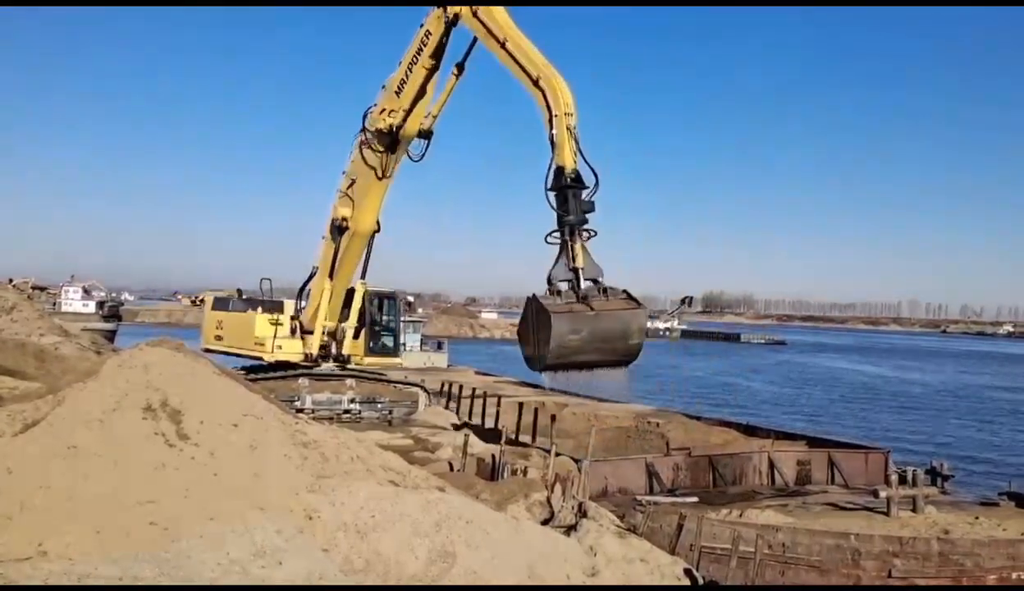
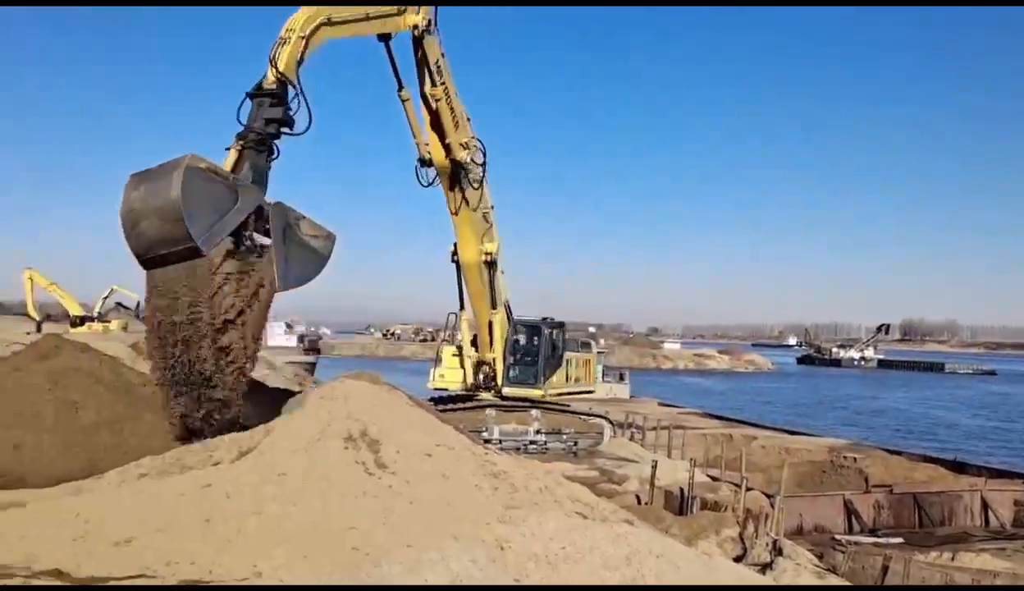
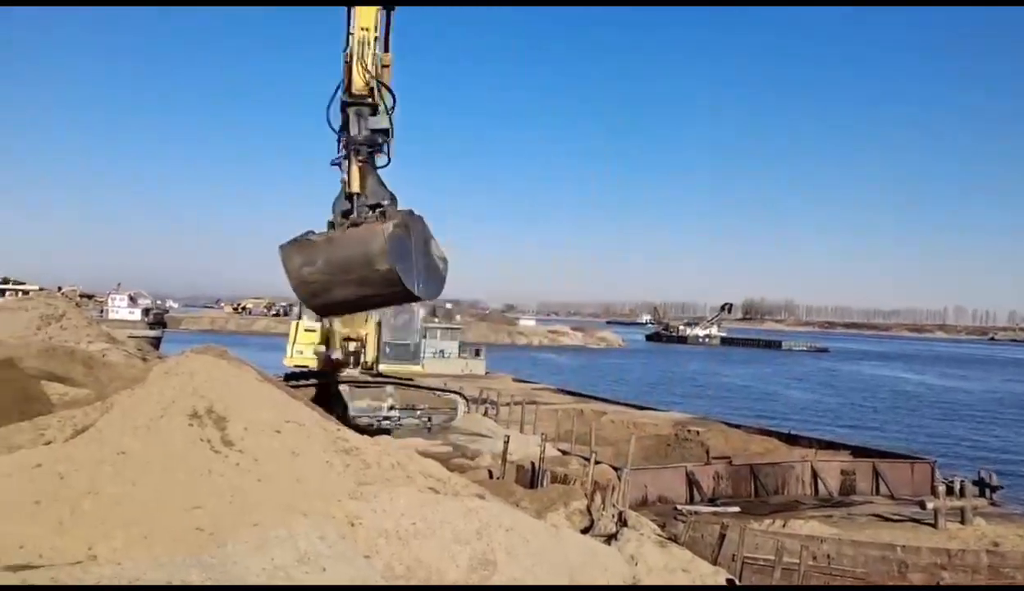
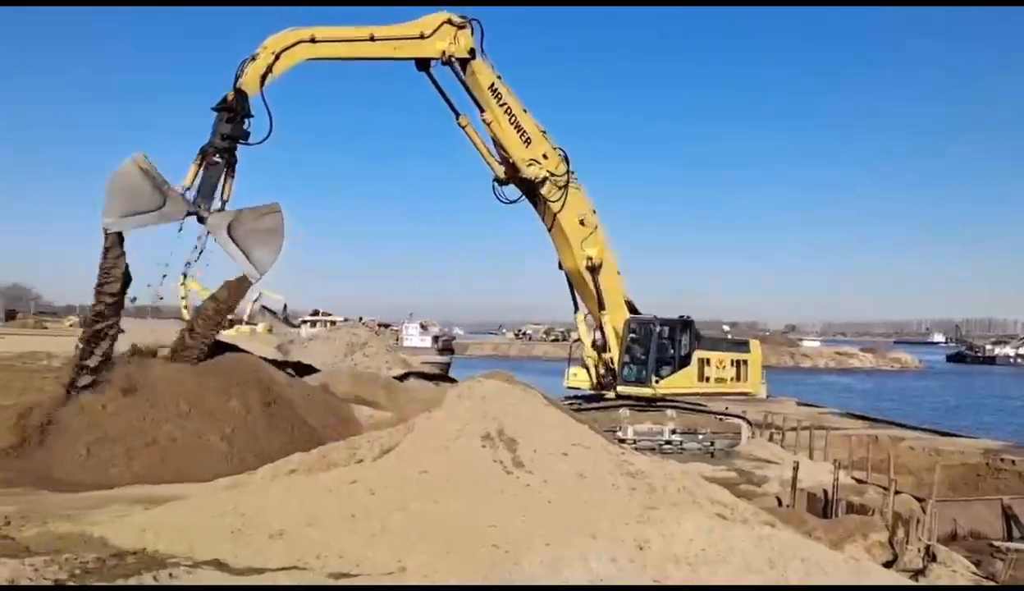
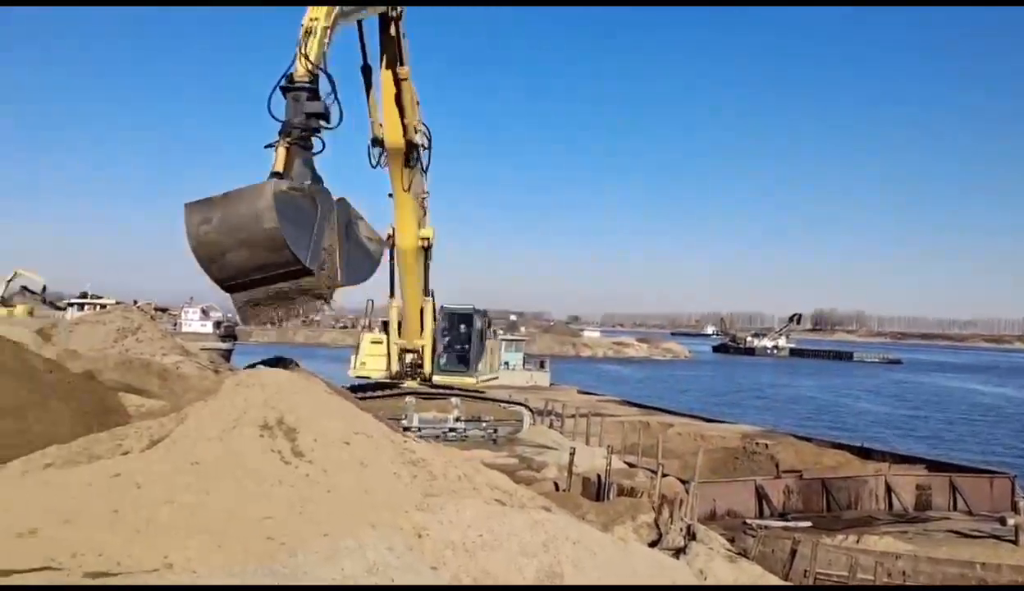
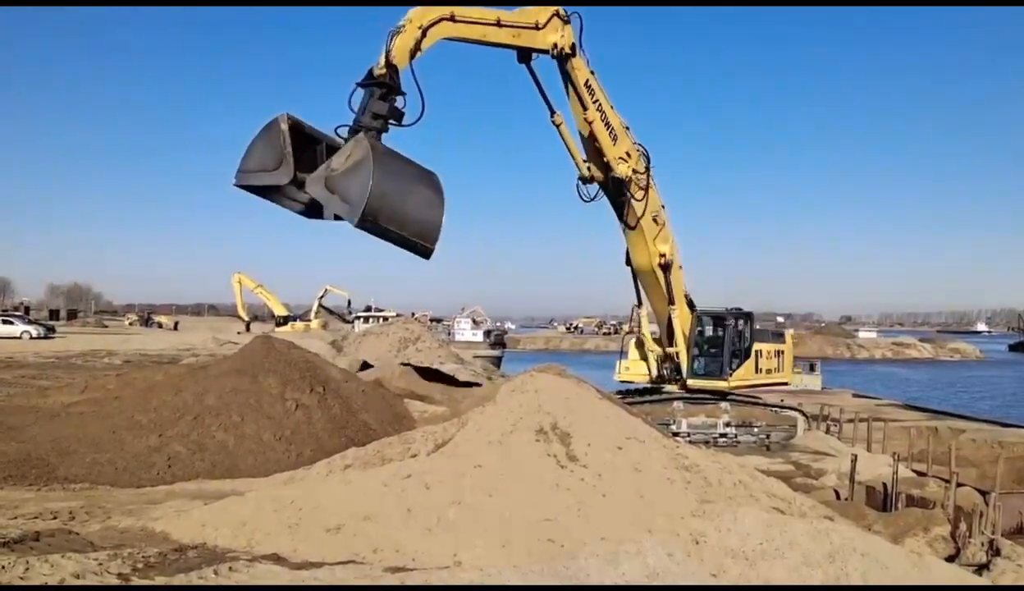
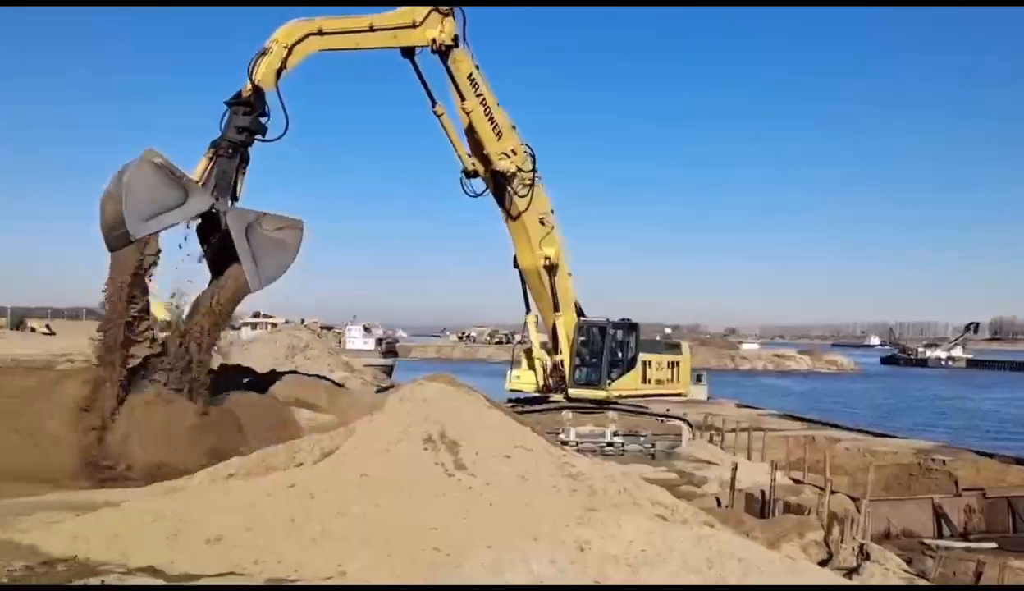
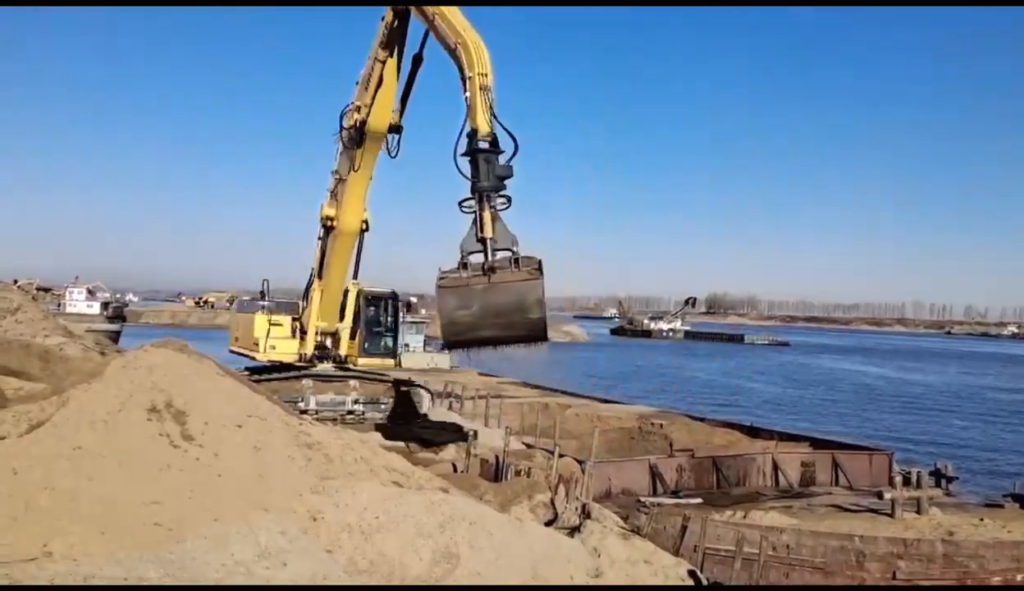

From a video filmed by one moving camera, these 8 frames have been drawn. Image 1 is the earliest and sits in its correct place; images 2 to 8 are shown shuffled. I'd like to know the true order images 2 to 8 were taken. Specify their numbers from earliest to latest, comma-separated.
8, 3, 5, 2, 7, 4, 6
